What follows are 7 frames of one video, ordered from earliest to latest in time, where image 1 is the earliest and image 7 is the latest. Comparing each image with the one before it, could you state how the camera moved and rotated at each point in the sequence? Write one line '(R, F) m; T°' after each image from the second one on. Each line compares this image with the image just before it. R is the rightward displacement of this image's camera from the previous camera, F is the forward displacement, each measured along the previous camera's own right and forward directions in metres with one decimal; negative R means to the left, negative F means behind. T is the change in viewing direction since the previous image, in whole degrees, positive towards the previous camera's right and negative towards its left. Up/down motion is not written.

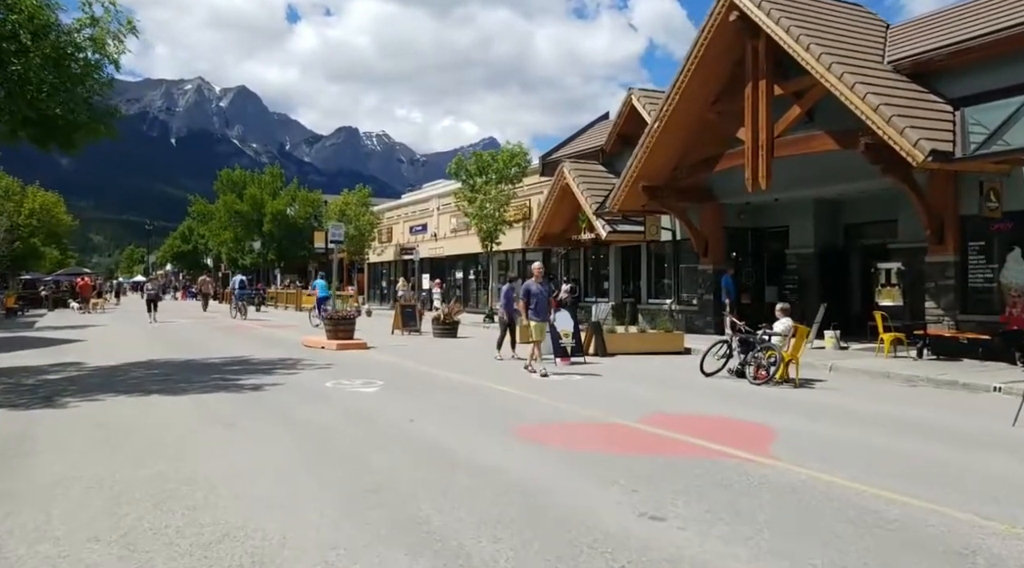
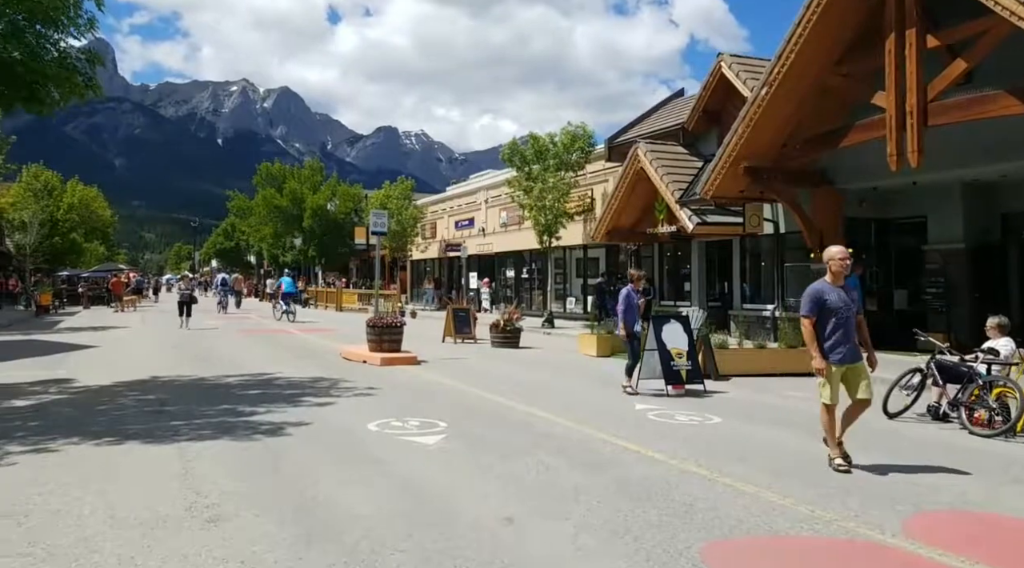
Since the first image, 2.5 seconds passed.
(-0.8, +3.5) m; -3°
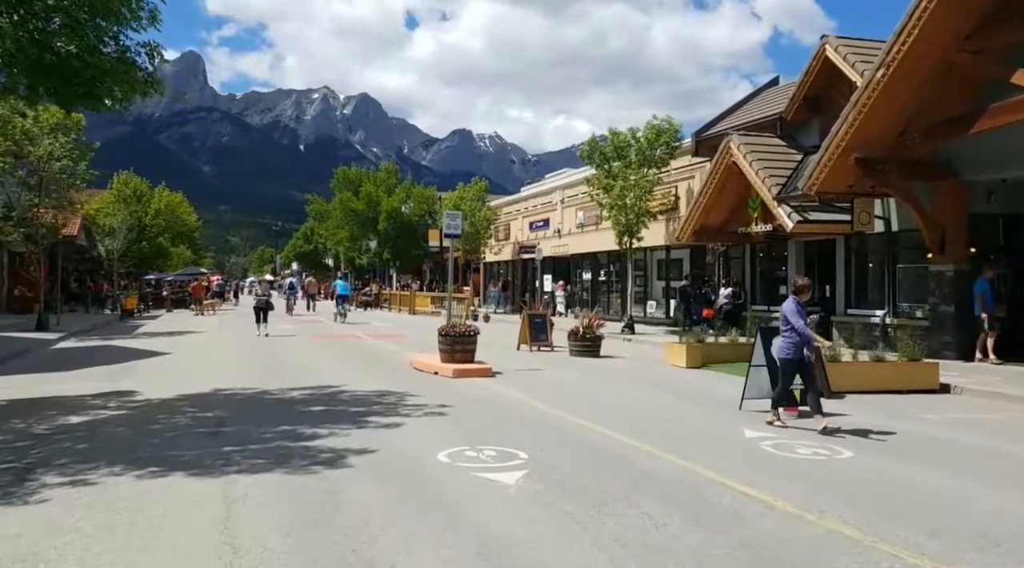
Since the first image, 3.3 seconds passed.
(-0.2, +1.2) m; -5°
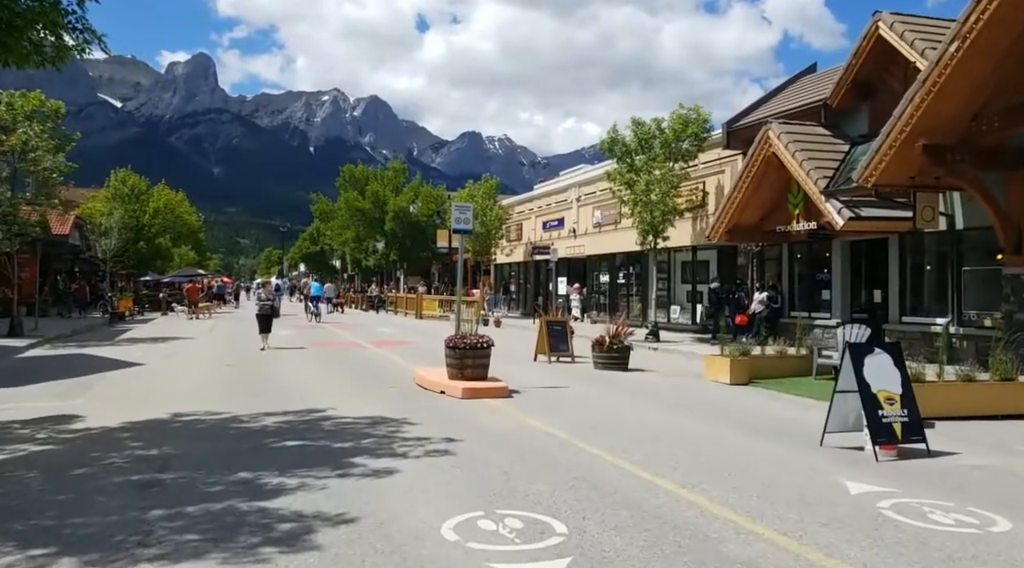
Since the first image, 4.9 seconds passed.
(-0.2, +2.2) m; -1°
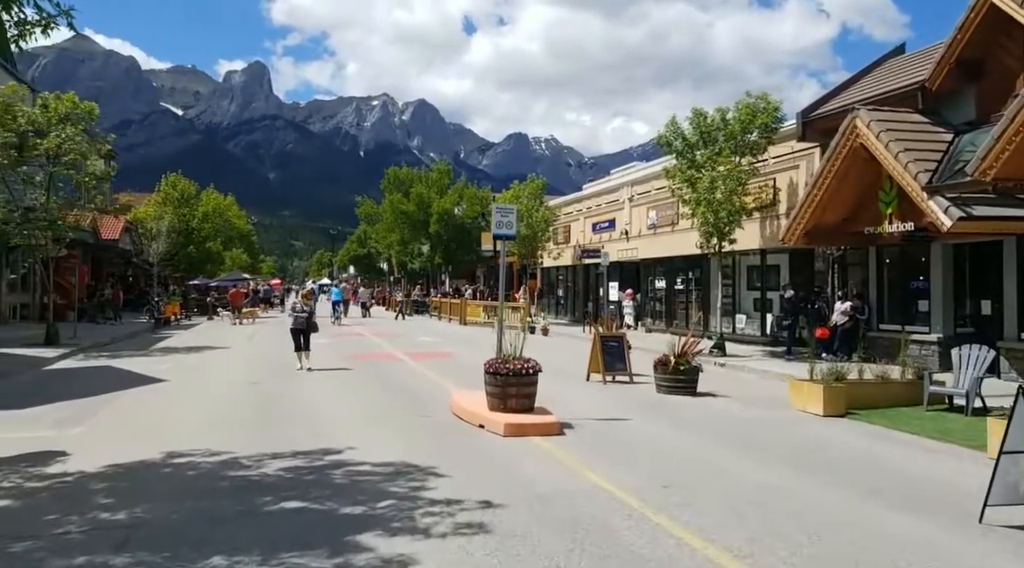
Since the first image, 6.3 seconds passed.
(-0.1, +2.2) m; -3°
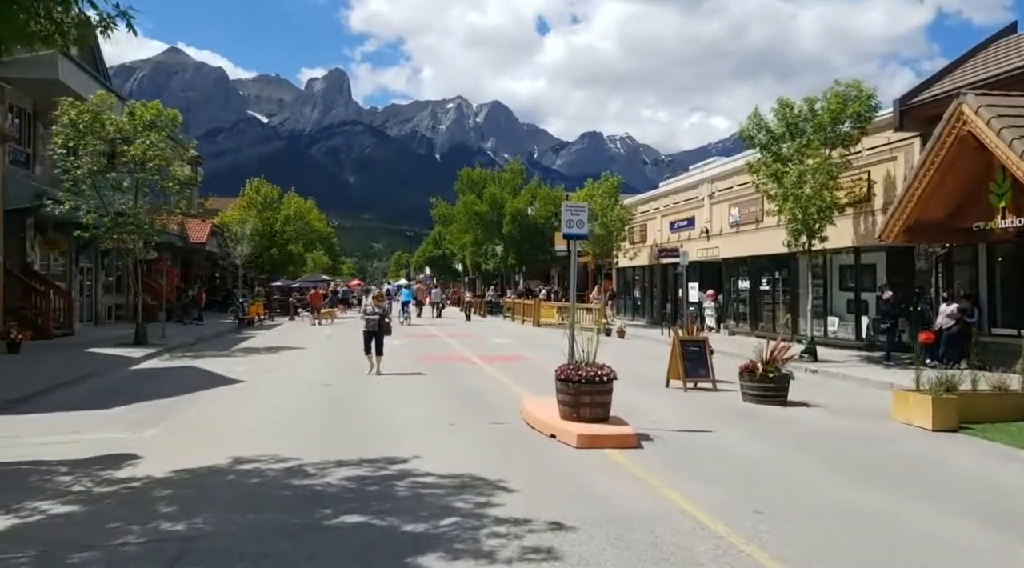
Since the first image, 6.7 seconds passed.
(0.0, +0.7) m; -5°
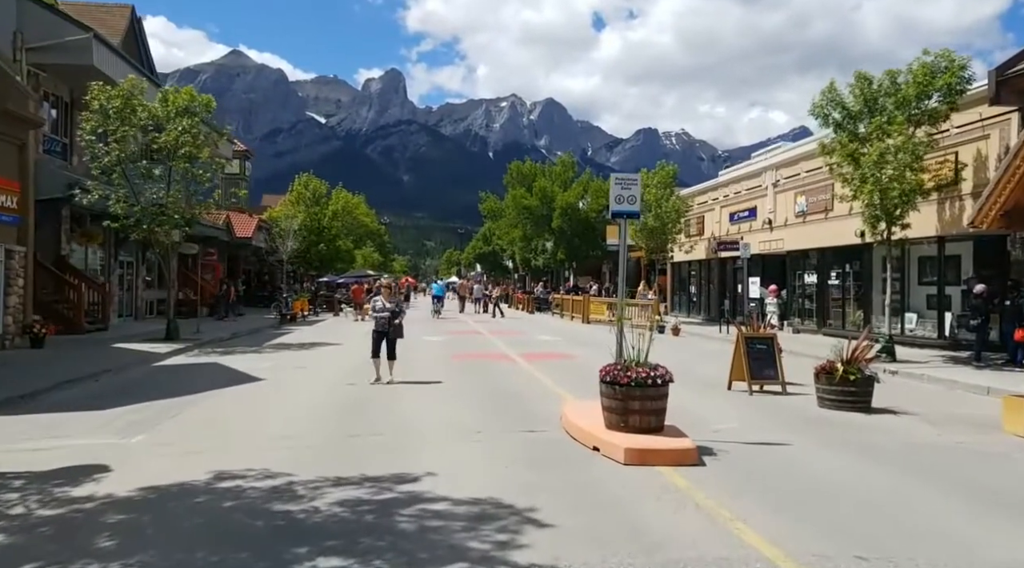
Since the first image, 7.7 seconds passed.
(+0.2, +2.0) m; -4°
